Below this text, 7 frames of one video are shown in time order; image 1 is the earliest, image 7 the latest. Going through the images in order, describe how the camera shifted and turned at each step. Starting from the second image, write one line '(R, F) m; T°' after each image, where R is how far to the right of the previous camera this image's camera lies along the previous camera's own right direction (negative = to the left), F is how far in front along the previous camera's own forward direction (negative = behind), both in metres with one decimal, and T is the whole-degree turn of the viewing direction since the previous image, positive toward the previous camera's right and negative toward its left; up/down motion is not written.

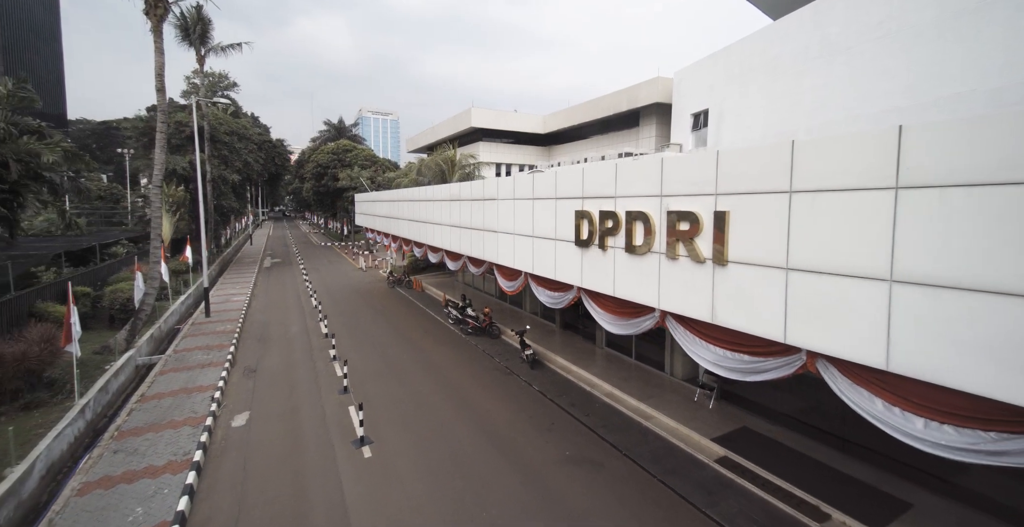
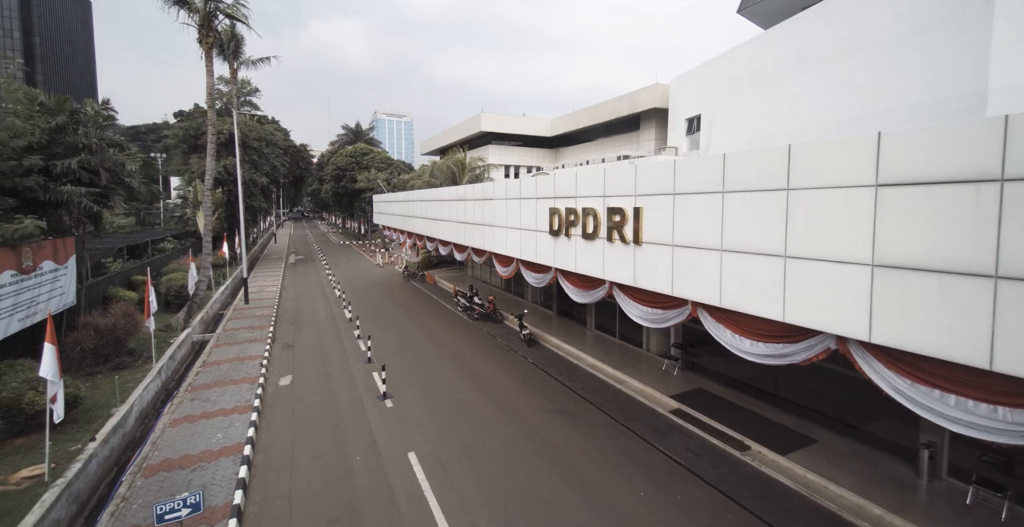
(+0.4, -1.9) m; -2°
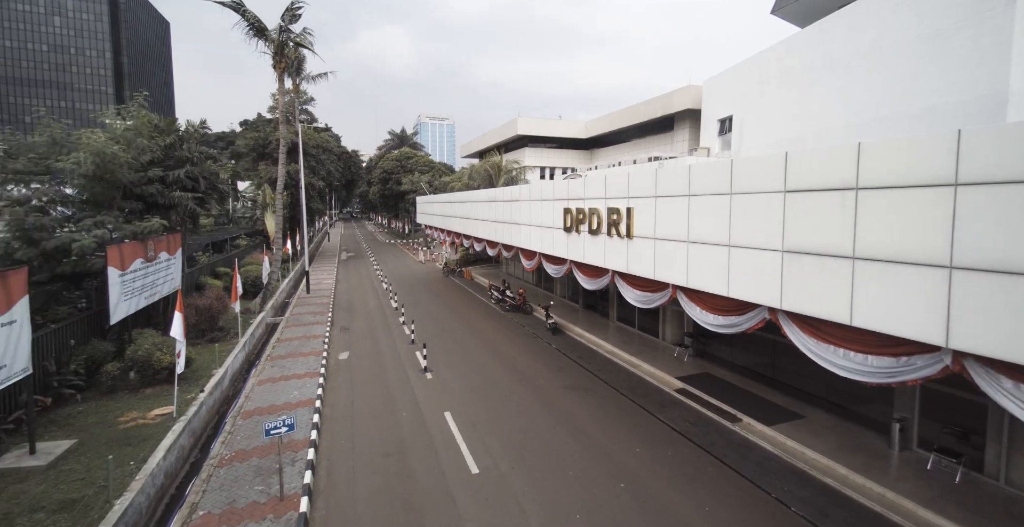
(+0.4, -1.5) m; -5°
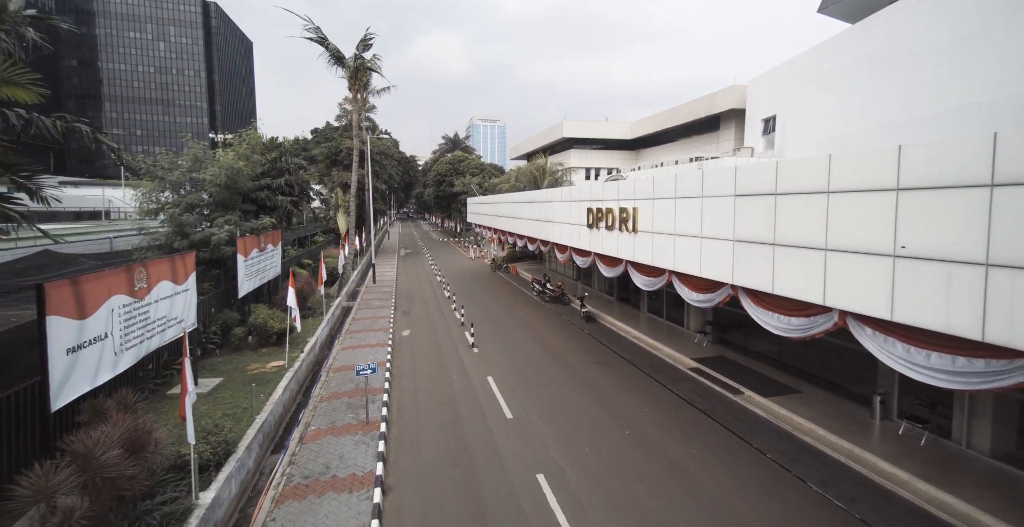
(+0.5, -2.0) m; -6°
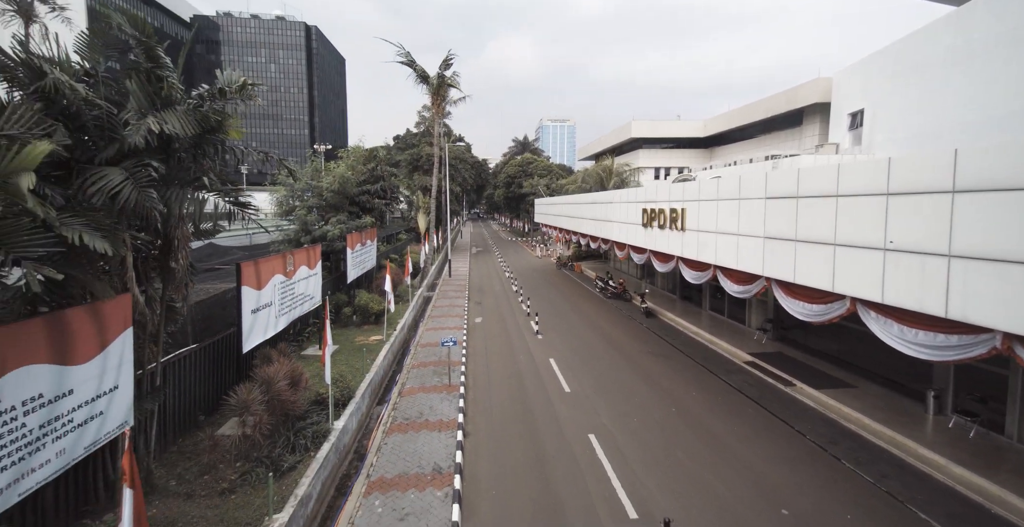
(+0.2, -1.6) m; -8°
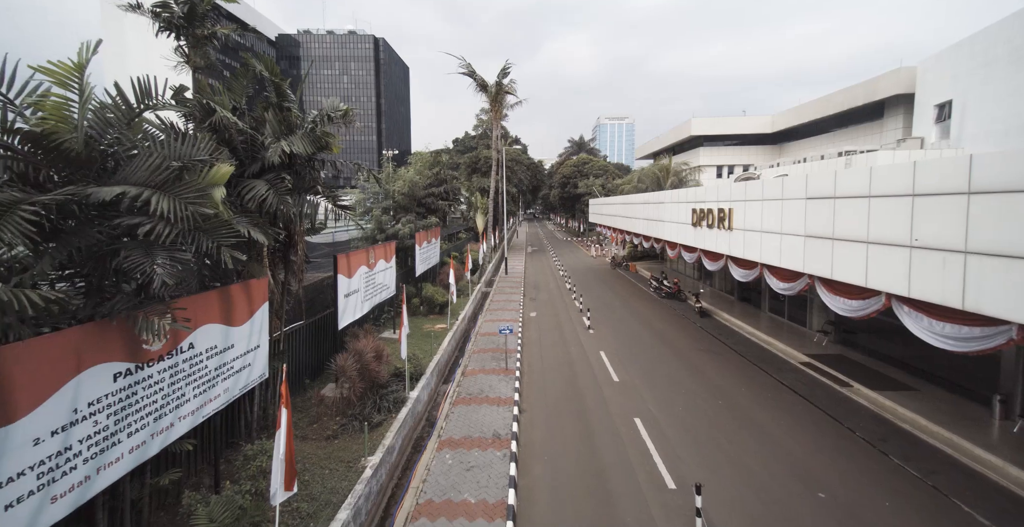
(+0.1, -1.0) m; -7°
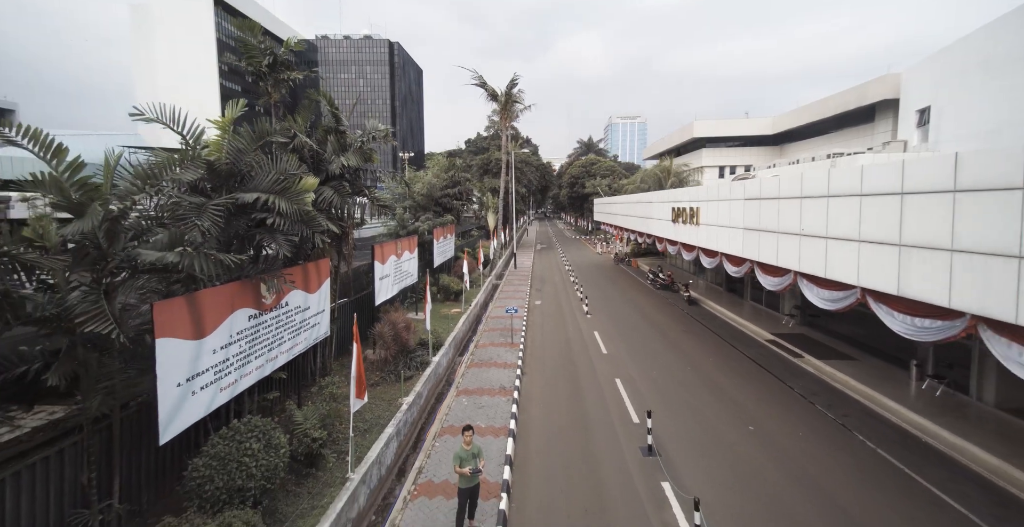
(+0.2, -2.1) m; -1°
